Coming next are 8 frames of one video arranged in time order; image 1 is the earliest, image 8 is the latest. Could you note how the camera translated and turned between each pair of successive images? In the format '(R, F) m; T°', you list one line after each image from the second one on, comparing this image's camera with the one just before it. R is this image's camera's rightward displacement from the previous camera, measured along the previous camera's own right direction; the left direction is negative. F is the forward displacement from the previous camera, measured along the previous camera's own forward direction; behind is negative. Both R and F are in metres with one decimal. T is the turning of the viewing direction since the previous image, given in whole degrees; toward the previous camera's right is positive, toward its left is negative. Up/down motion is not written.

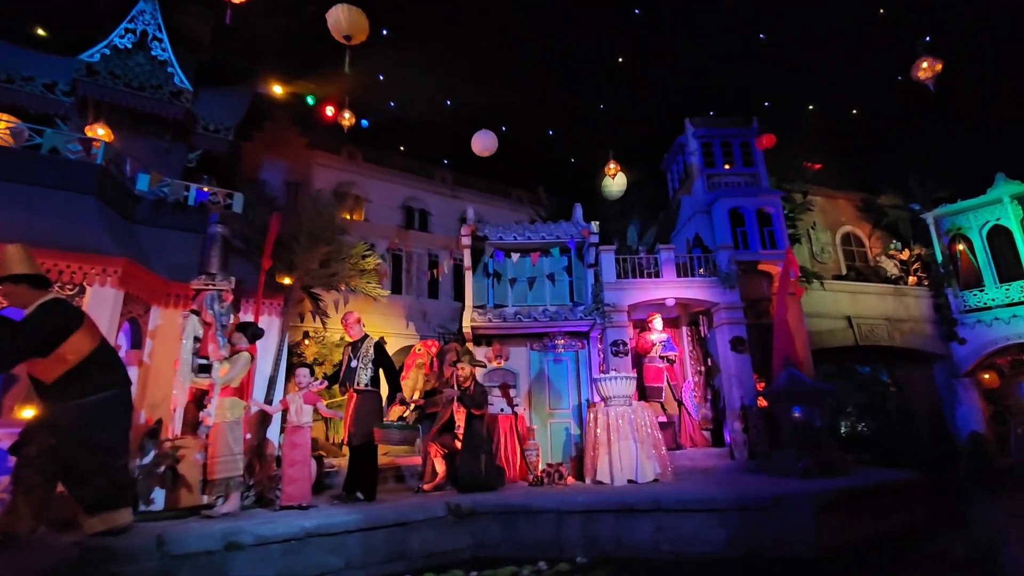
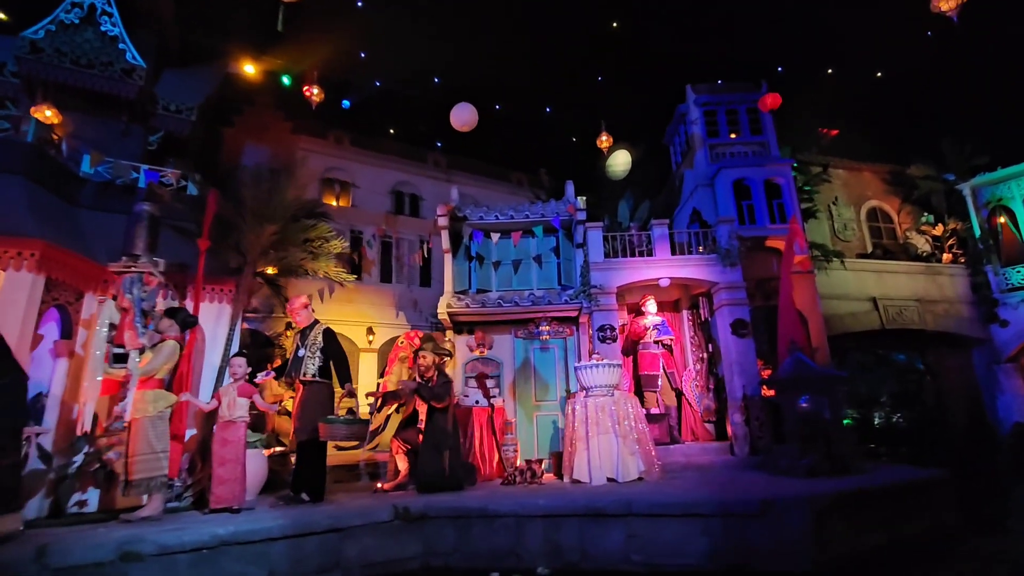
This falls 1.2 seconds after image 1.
(+0.9, +0.8) m; -3°
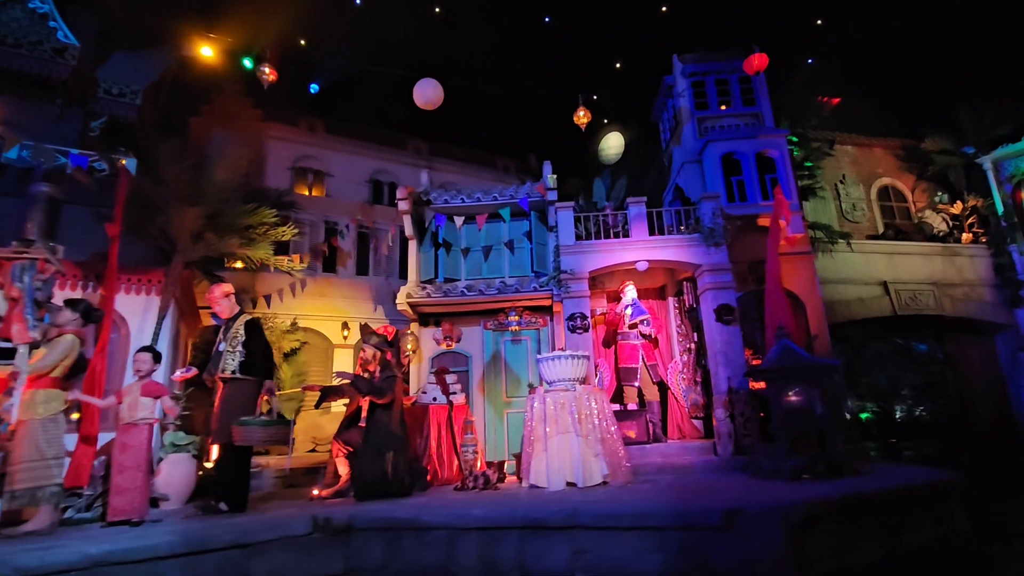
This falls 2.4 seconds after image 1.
(+0.9, +0.8) m; -2°
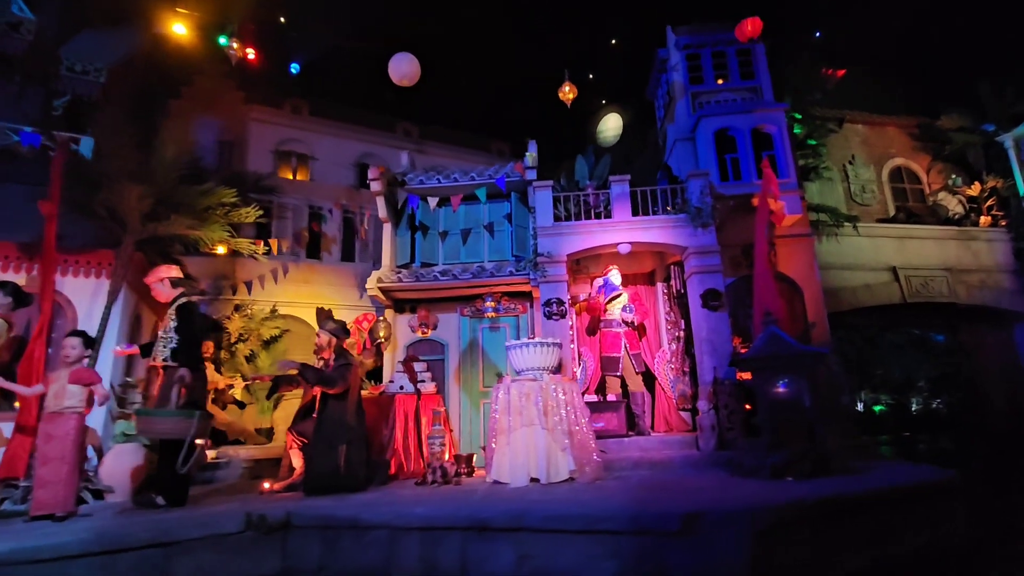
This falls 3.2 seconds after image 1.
(+0.7, +0.5) m; -2°
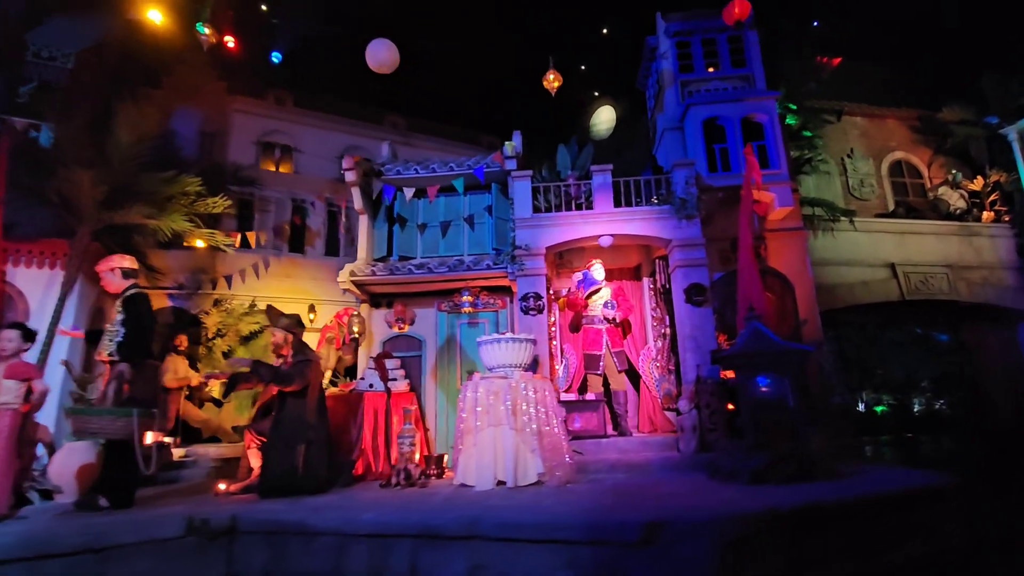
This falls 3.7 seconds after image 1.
(+0.4, +0.3) m; 0°
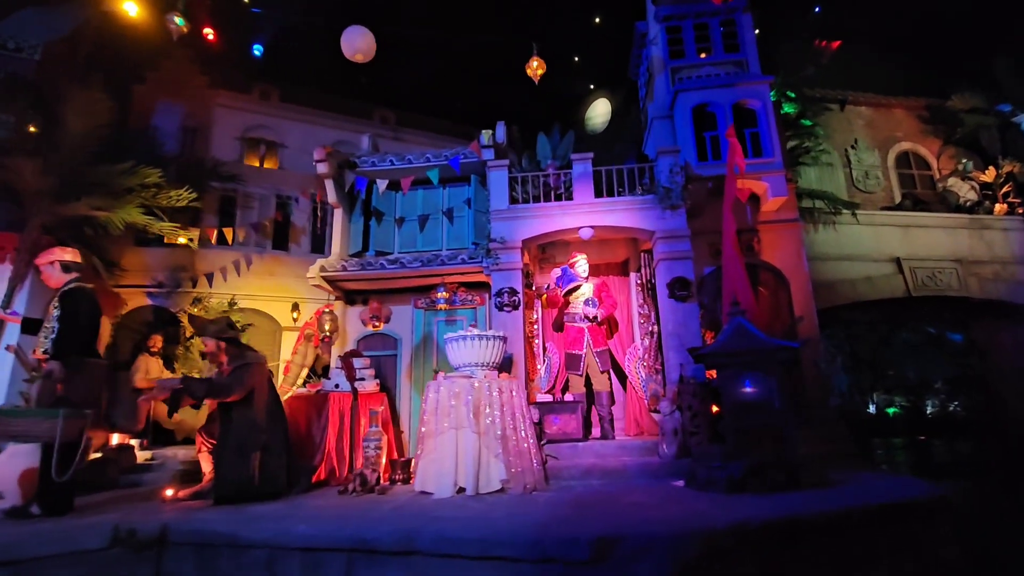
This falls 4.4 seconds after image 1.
(+0.5, +0.4) m; -1°
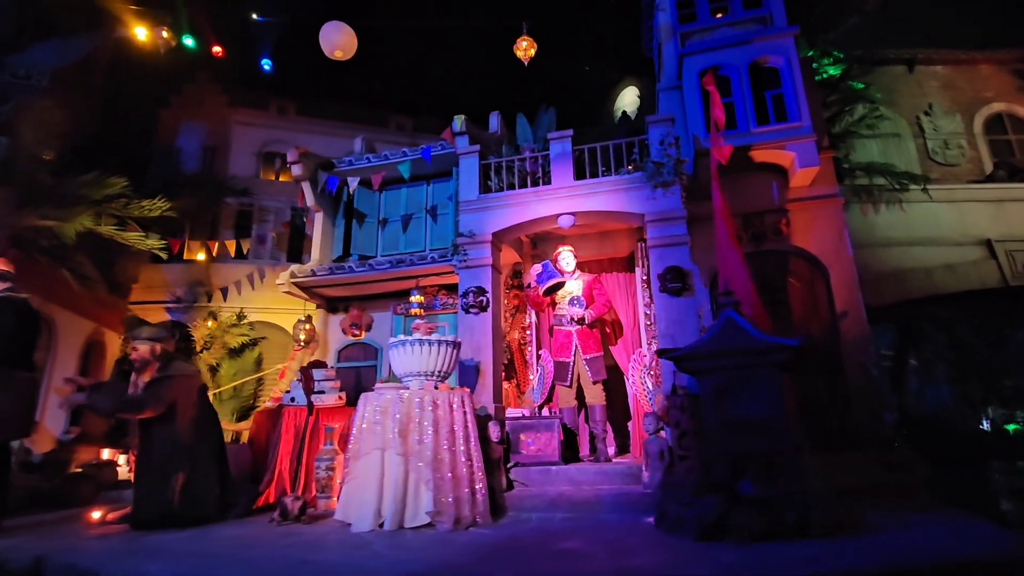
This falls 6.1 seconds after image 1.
(+1.3, +1.0) m; -8°
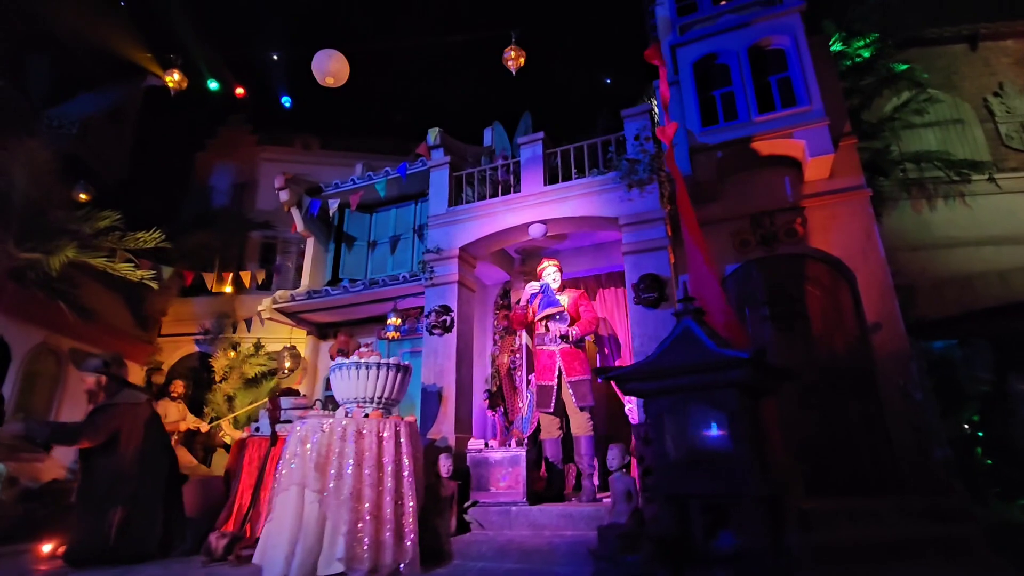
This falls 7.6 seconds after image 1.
(+1.1, +0.7) m; -7°
